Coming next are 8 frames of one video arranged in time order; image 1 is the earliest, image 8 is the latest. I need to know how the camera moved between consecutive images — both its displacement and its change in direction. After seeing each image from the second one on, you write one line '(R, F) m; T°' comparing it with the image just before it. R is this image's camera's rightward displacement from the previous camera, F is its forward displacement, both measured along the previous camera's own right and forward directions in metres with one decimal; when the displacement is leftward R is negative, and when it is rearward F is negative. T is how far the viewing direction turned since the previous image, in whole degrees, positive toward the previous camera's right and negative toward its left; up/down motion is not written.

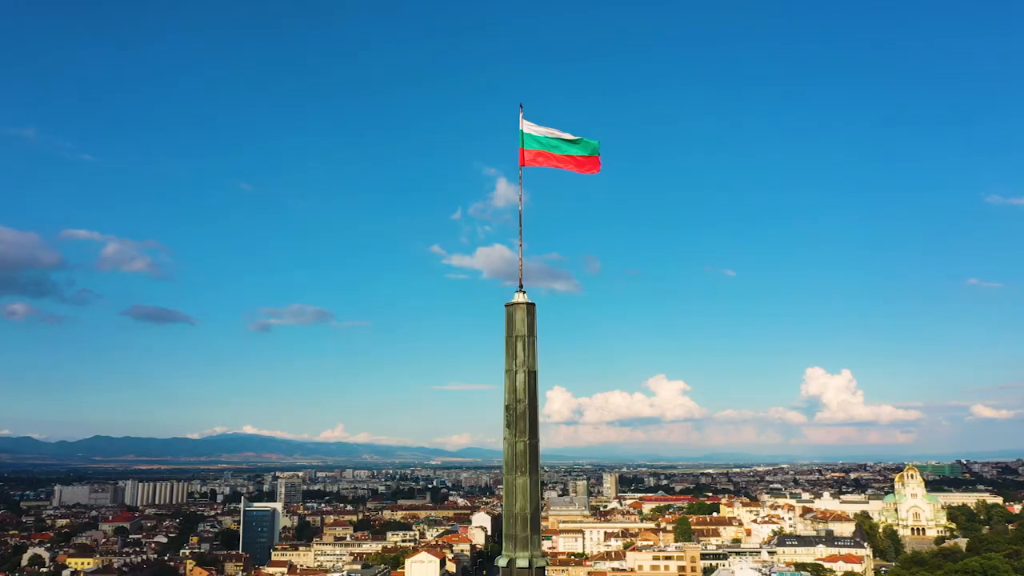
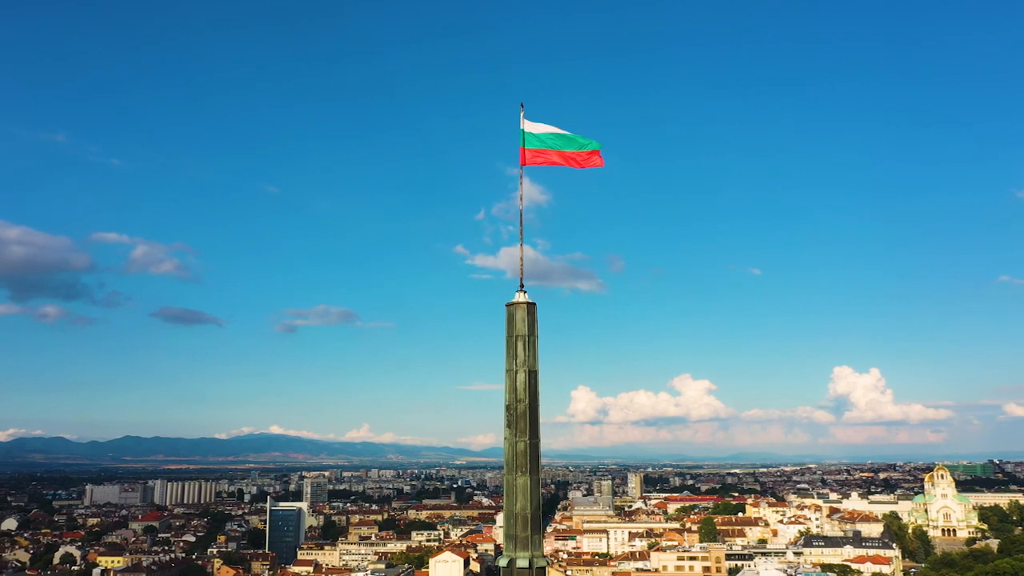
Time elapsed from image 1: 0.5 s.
(+0.3, 0.0) m; -2°
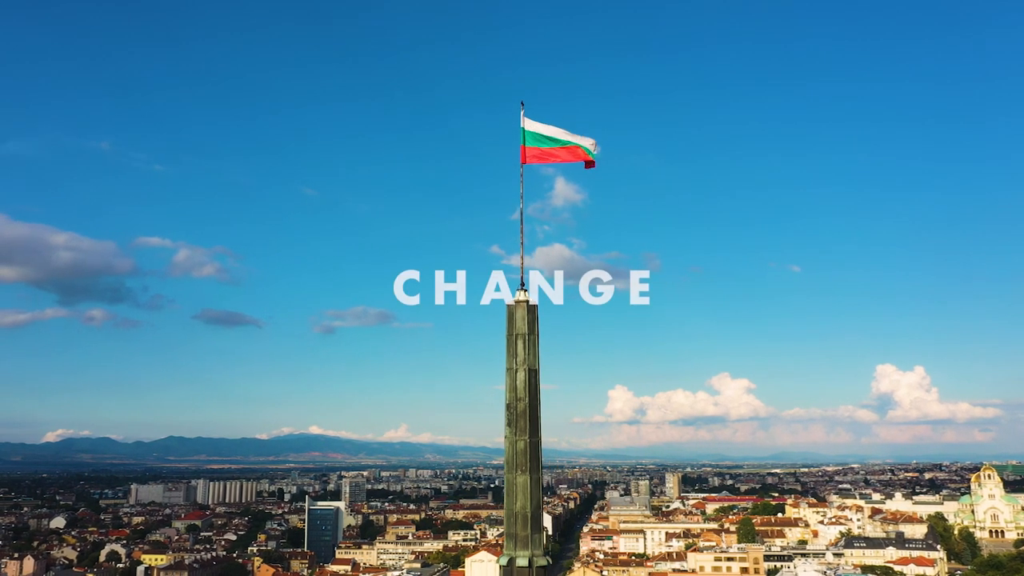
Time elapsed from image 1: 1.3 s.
(+0.5, 0.0) m; -3°
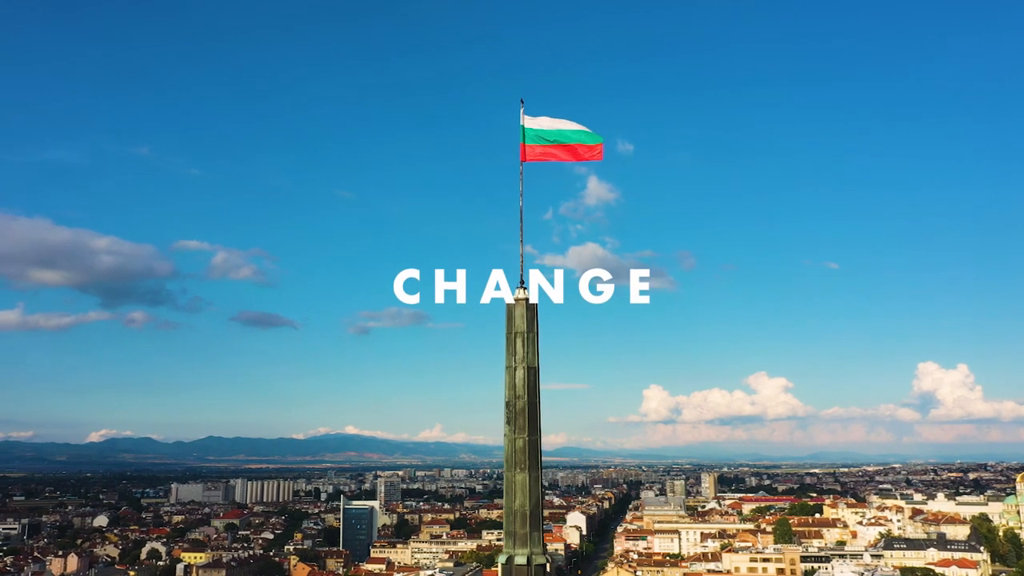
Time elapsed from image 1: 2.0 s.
(+0.5, 0.0) m; -2°
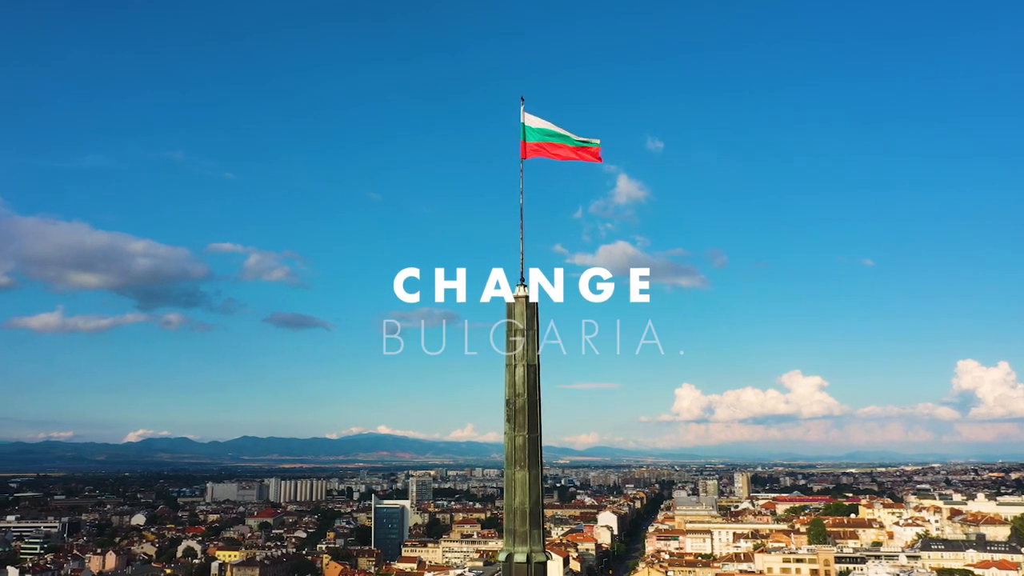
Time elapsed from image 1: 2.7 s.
(+0.5, 0.0) m; -2°
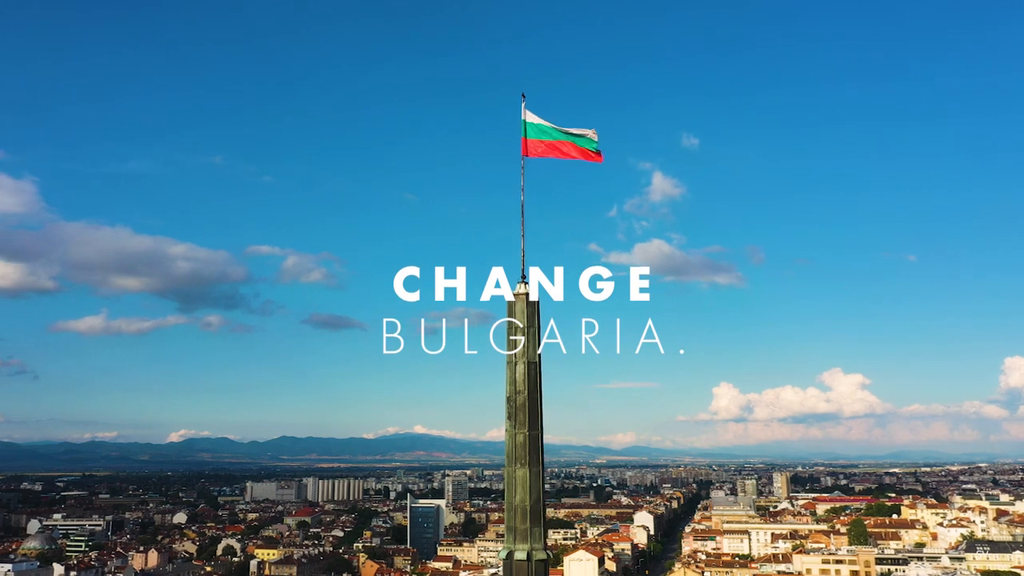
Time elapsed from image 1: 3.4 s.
(+0.5, +0.1) m; -3°
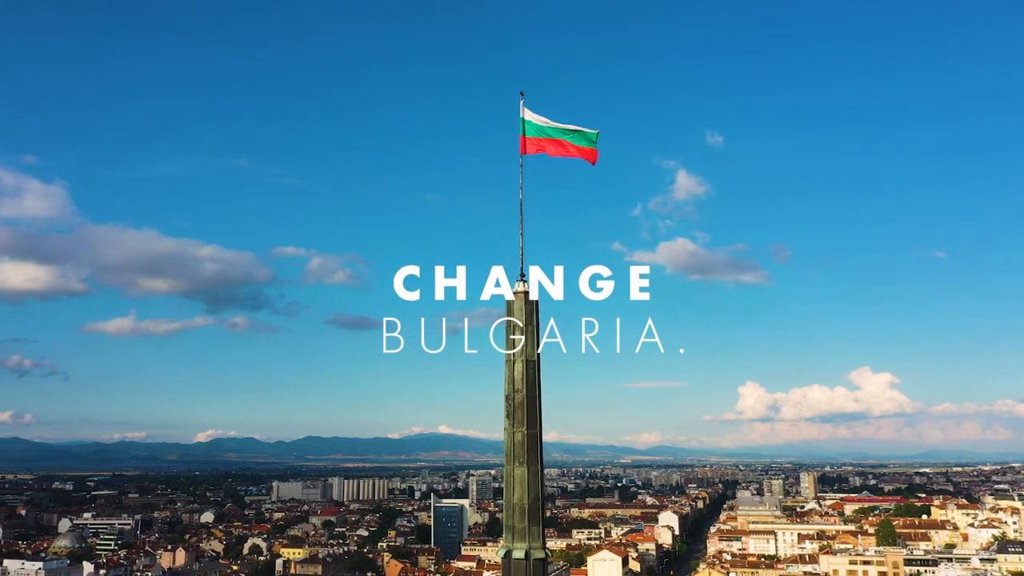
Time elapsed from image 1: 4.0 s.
(+0.4, +0.1) m; -2°
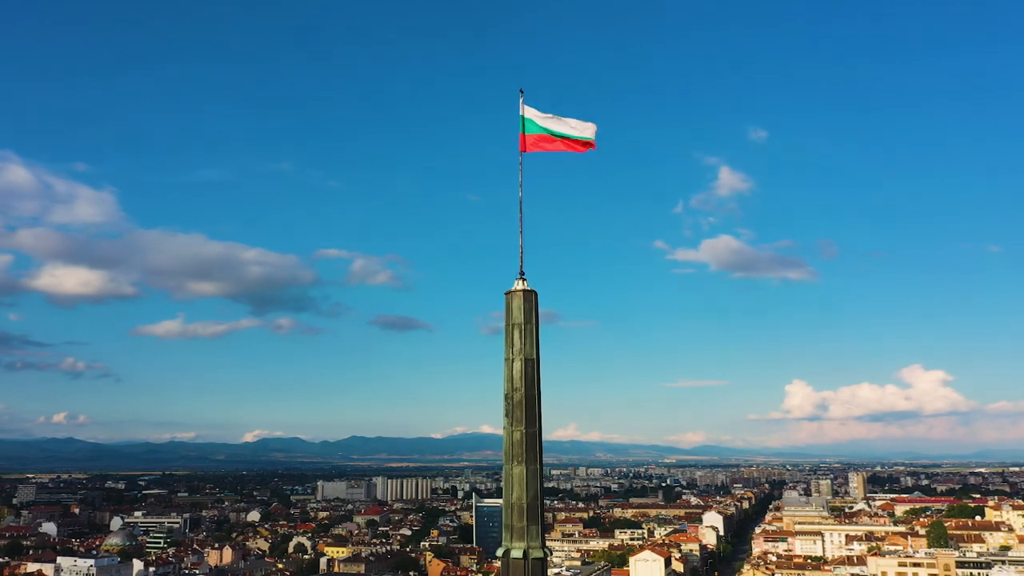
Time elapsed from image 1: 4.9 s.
(+0.6, +0.1) m; -3°
